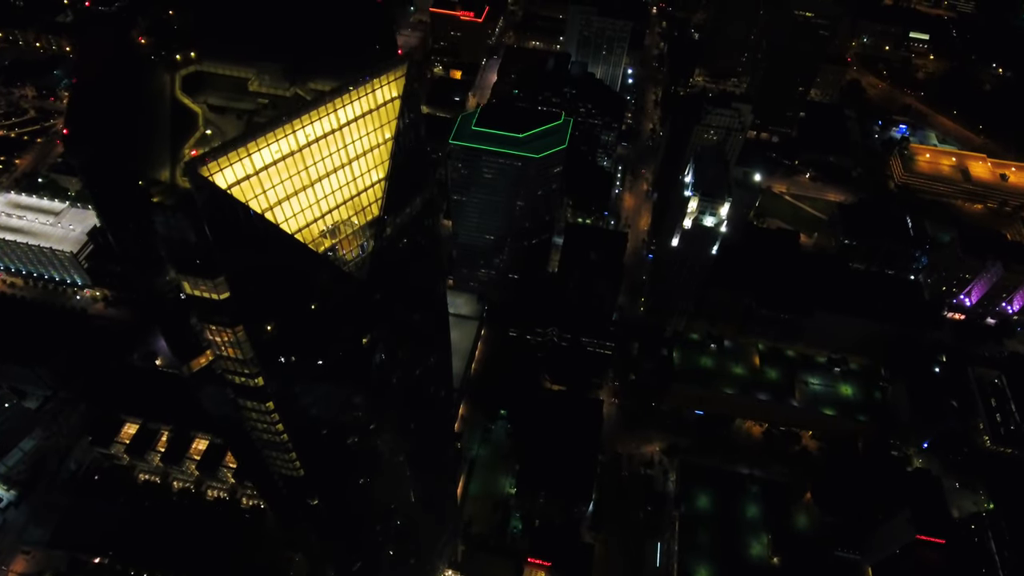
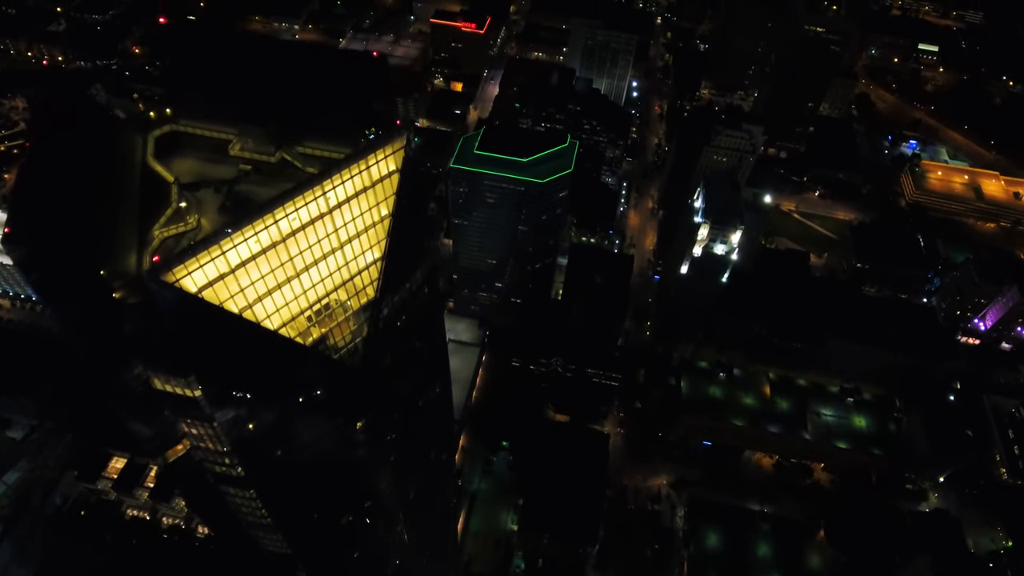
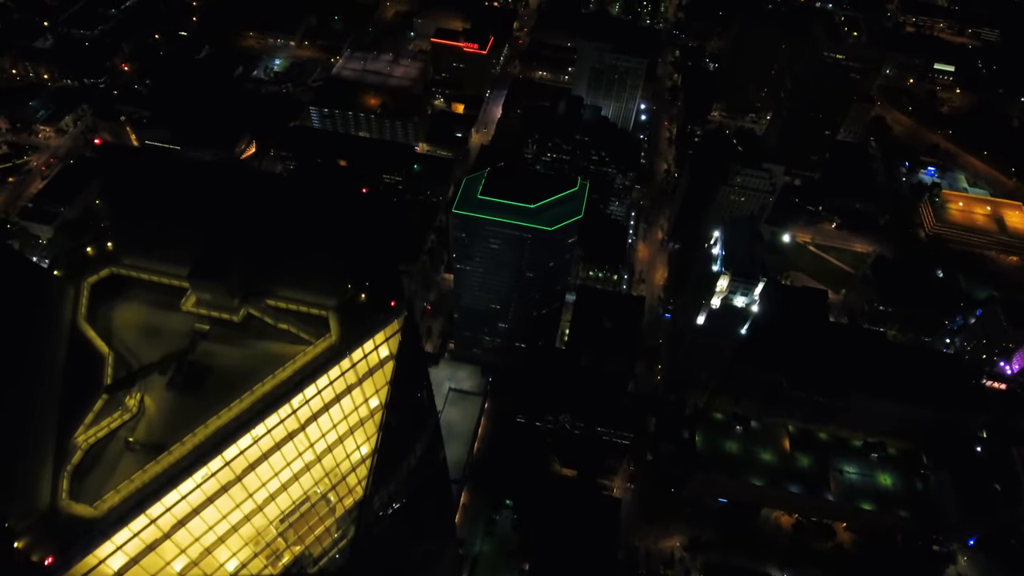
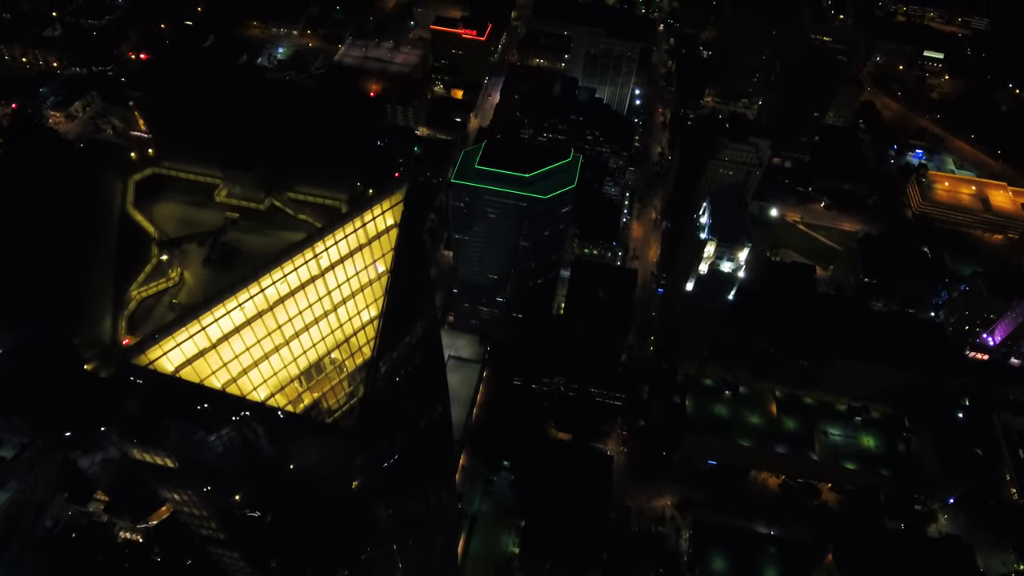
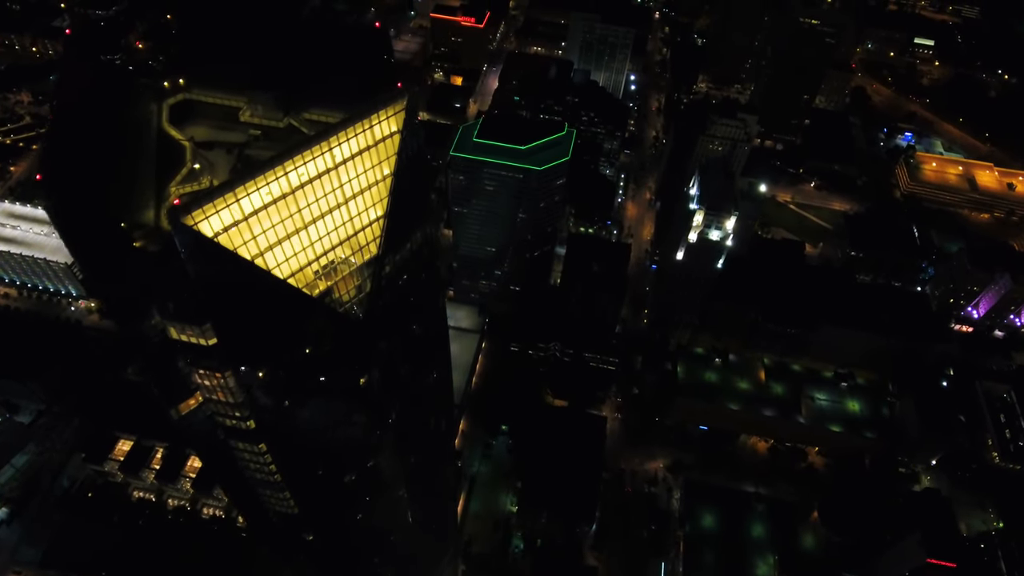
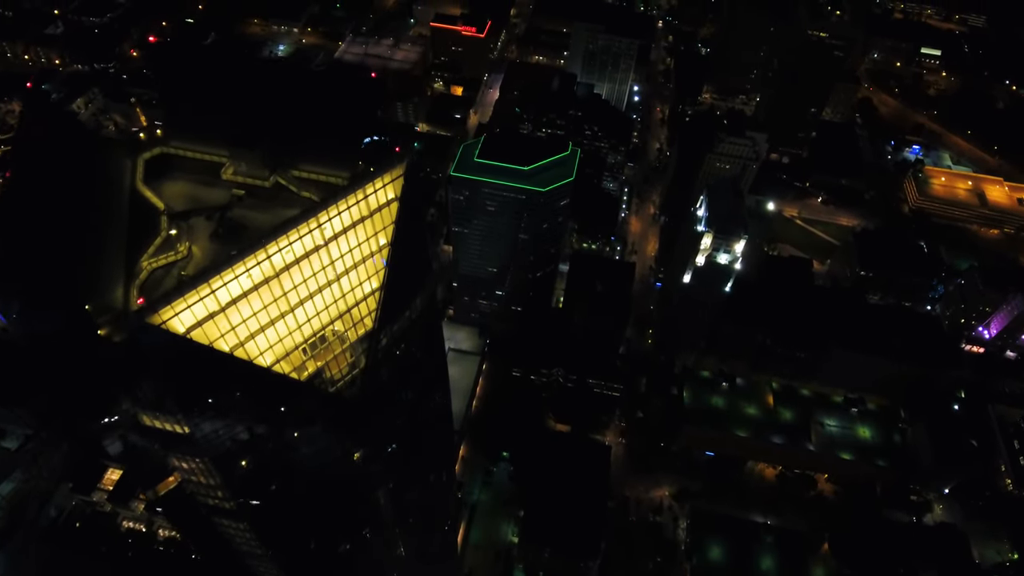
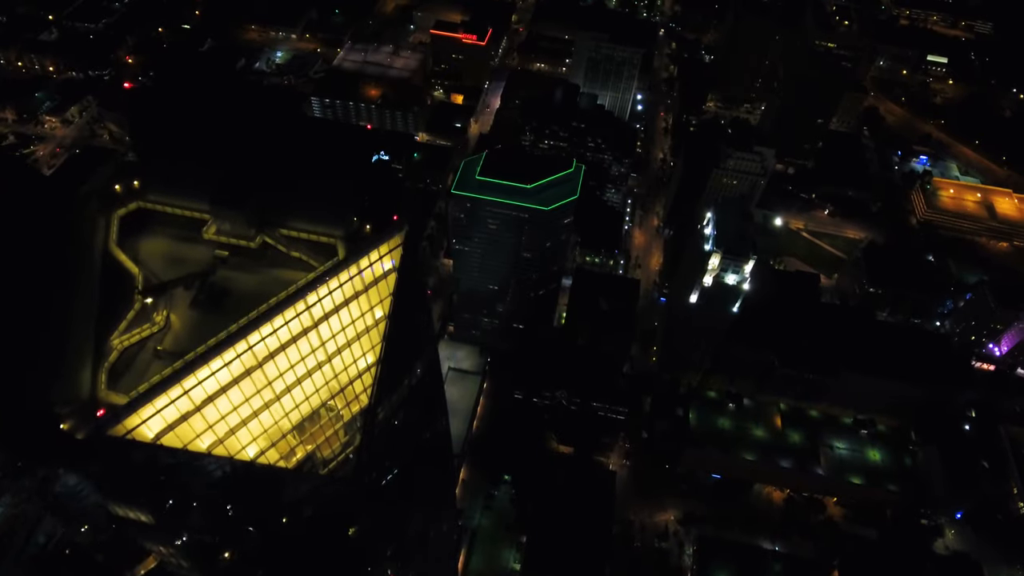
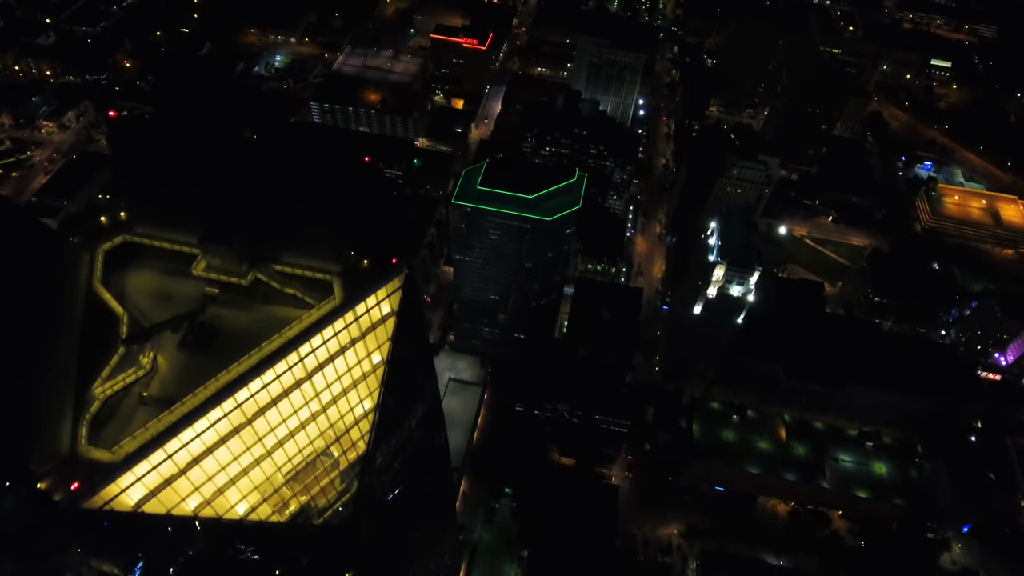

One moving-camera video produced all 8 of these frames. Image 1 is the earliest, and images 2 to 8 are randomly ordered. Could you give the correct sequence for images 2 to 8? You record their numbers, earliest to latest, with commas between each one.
5, 2, 6, 4, 7, 8, 3
